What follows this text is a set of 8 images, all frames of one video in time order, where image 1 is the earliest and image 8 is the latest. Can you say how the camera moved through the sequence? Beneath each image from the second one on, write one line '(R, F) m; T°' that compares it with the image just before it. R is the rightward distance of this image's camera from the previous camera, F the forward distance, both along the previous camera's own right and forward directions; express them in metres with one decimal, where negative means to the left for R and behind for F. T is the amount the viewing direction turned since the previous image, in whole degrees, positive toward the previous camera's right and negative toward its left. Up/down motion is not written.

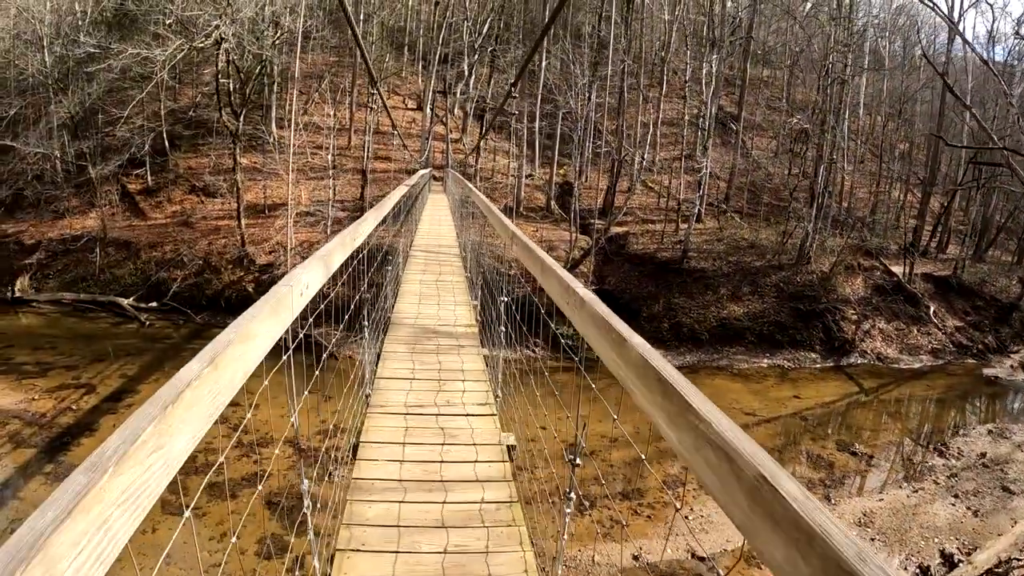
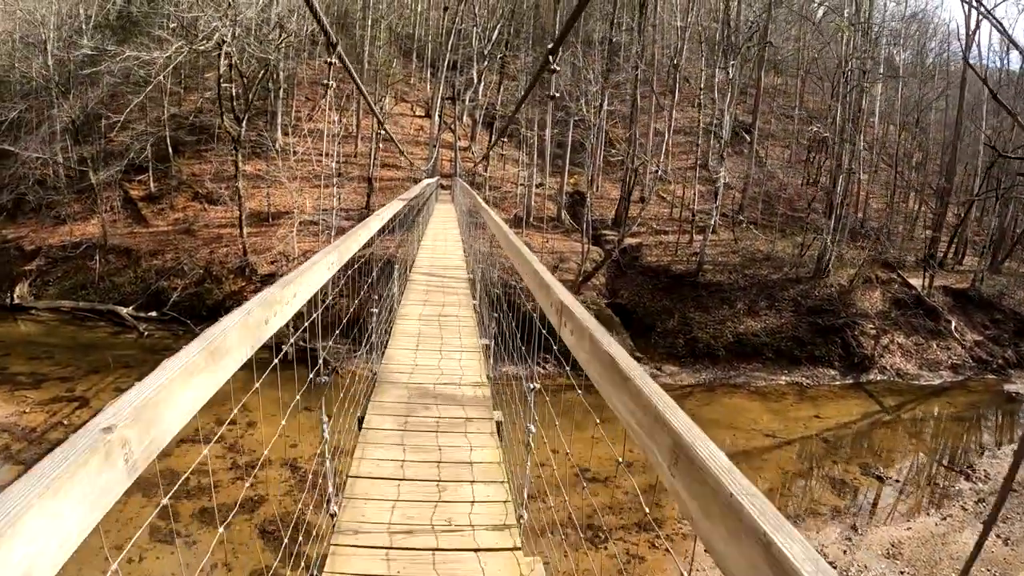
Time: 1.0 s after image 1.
(-0.1, +0.4) m; -1°
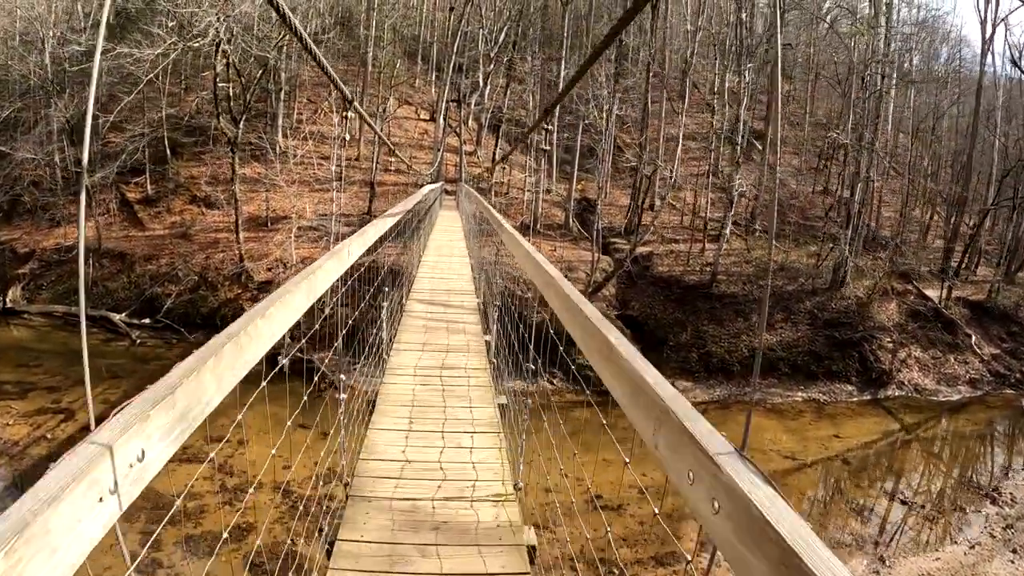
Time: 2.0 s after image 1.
(-0.1, +0.4) m; 0°
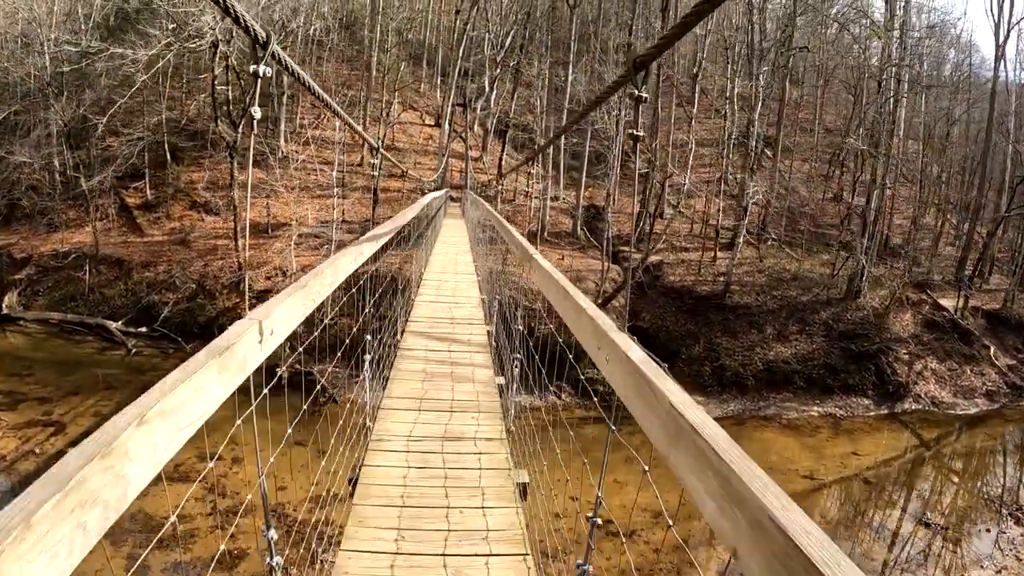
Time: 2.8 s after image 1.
(0.0, +0.3) m; 0°
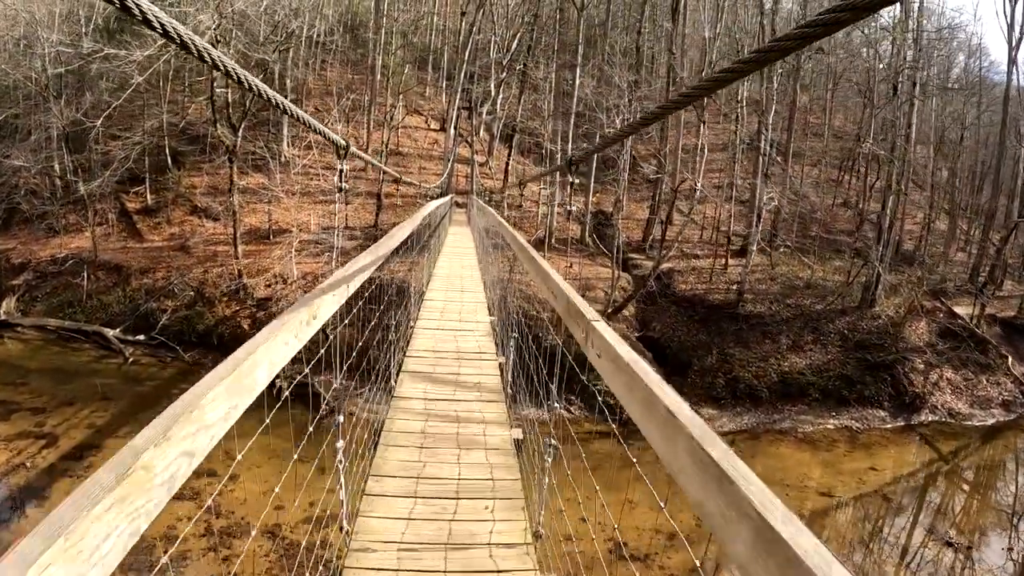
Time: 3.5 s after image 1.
(0.0, +0.3) m; 0°
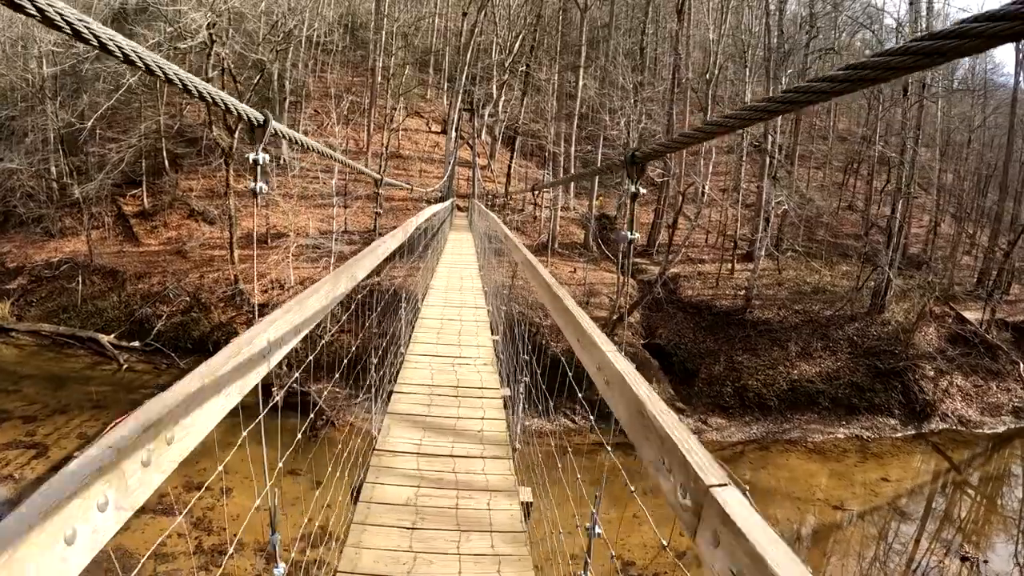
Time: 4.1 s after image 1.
(0.0, +0.2) m; 0°
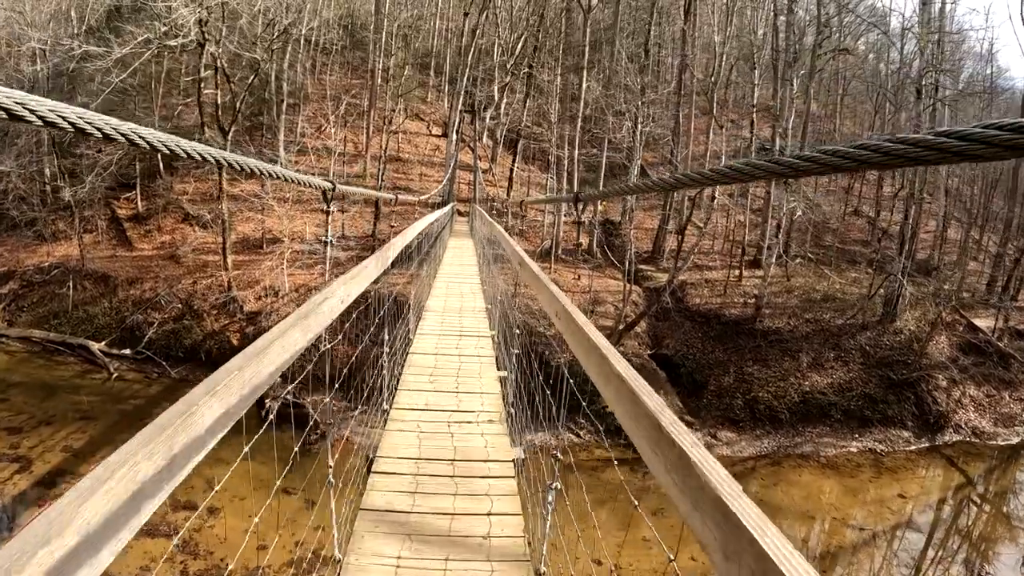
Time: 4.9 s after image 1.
(0.0, +0.3) m; 0°
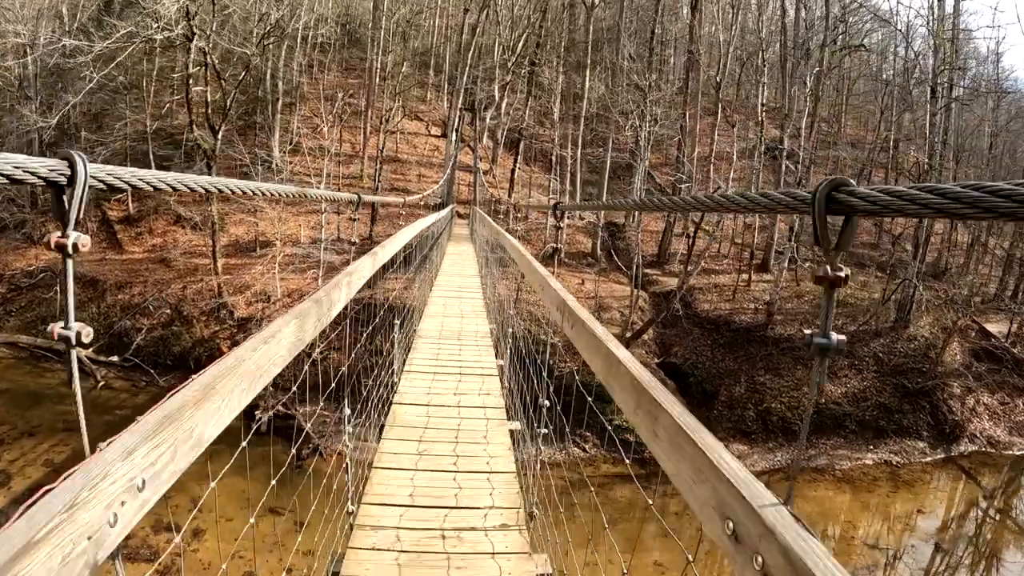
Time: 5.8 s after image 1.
(0.0, +0.4) m; 0°
